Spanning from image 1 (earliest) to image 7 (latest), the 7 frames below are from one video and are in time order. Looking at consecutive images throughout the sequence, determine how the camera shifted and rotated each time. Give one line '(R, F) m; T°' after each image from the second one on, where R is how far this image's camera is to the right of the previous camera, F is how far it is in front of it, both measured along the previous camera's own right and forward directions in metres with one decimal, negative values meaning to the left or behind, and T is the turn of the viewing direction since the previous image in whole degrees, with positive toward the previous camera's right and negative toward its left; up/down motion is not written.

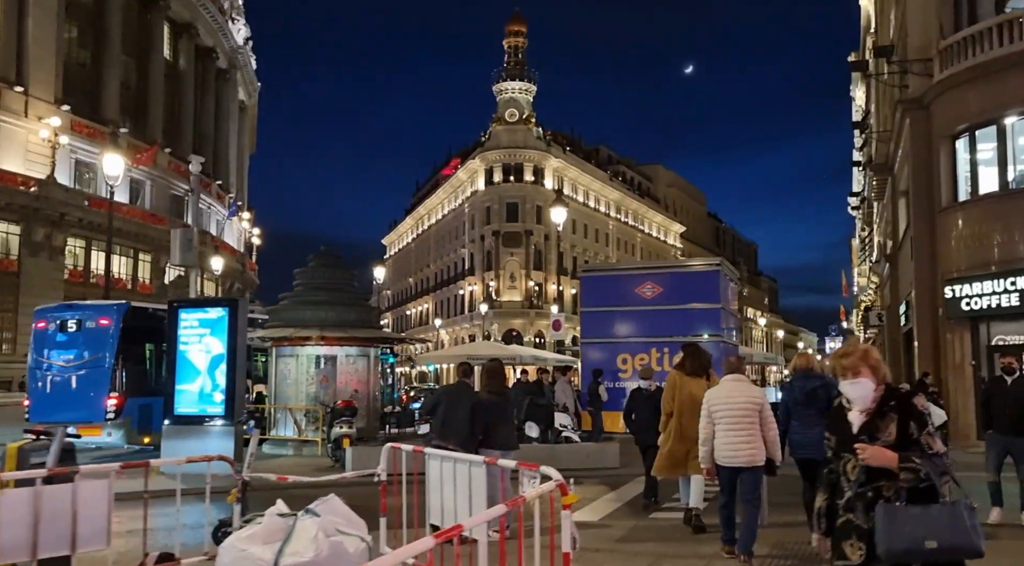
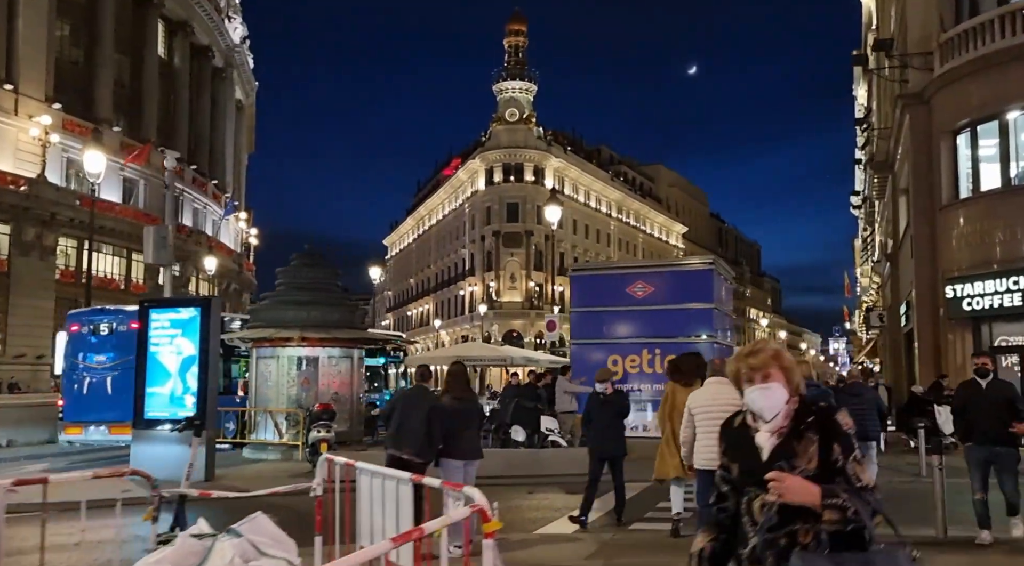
(+0.4, +0.5) m; 0°
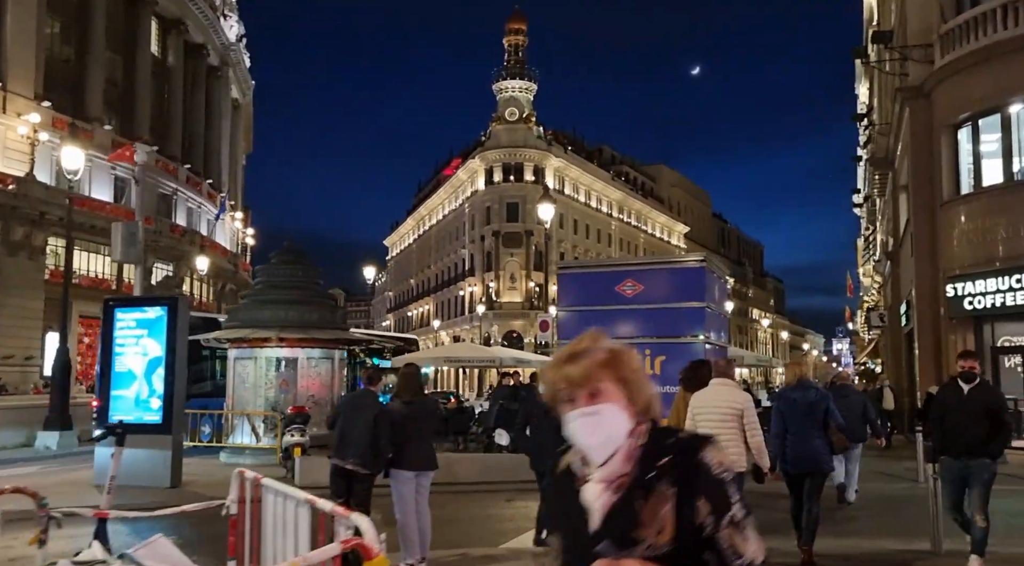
(+0.4, +0.6) m; 0°
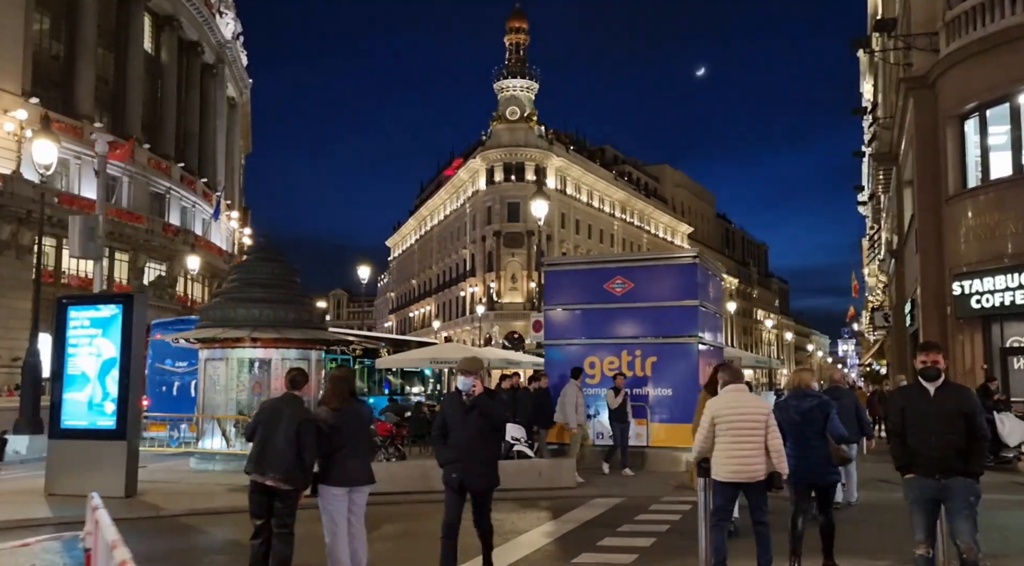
(+0.5, +0.8) m; 0°
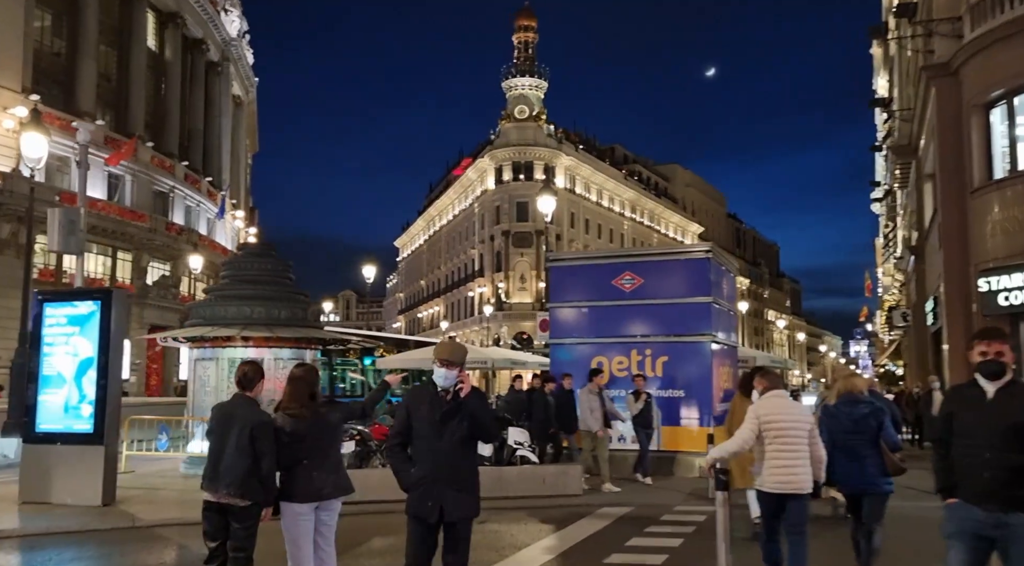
(+0.1, +0.8) m; -1°
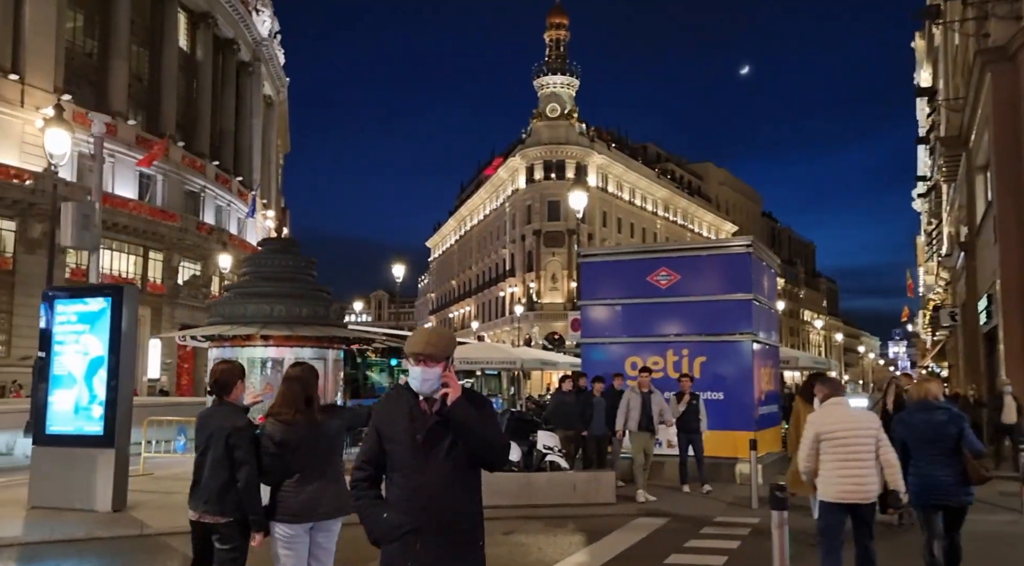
(0.0, +0.7) m; -2°
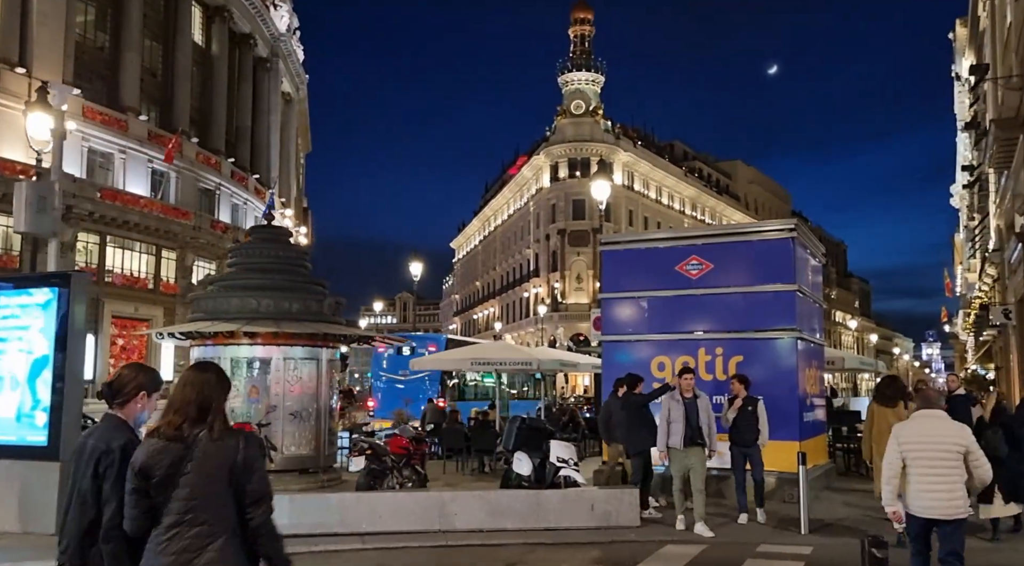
(+0.3, +1.7) m; -2°
